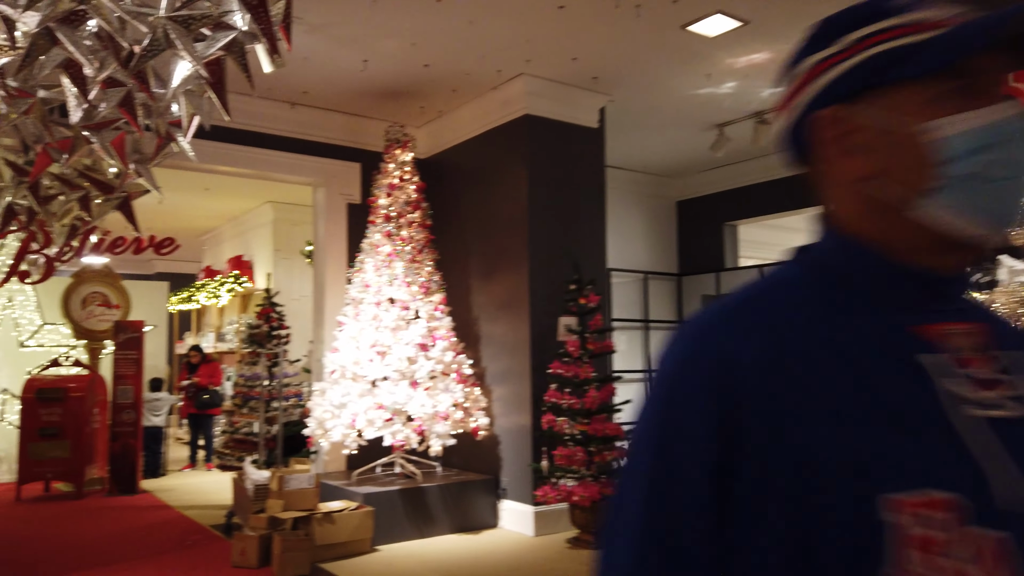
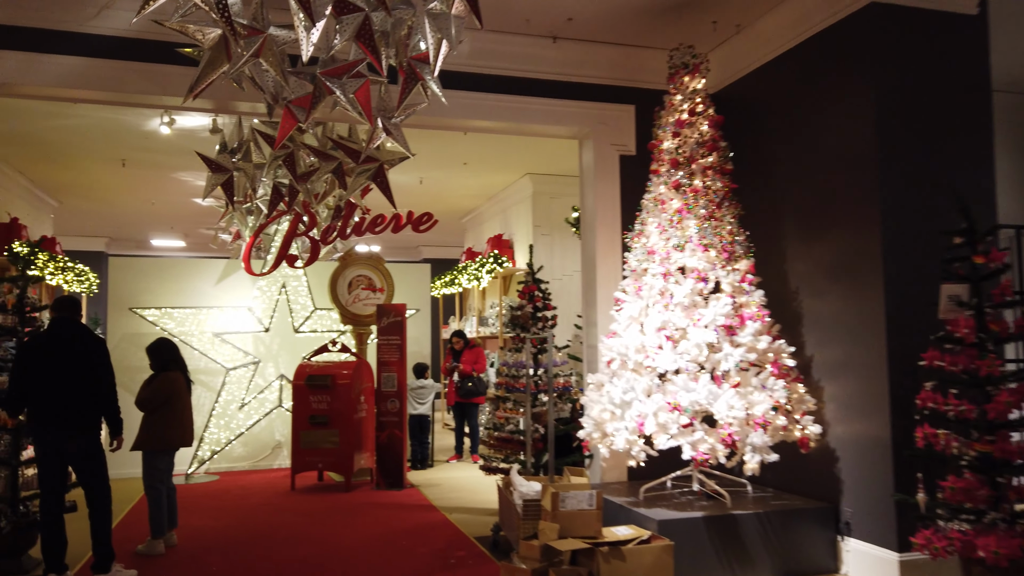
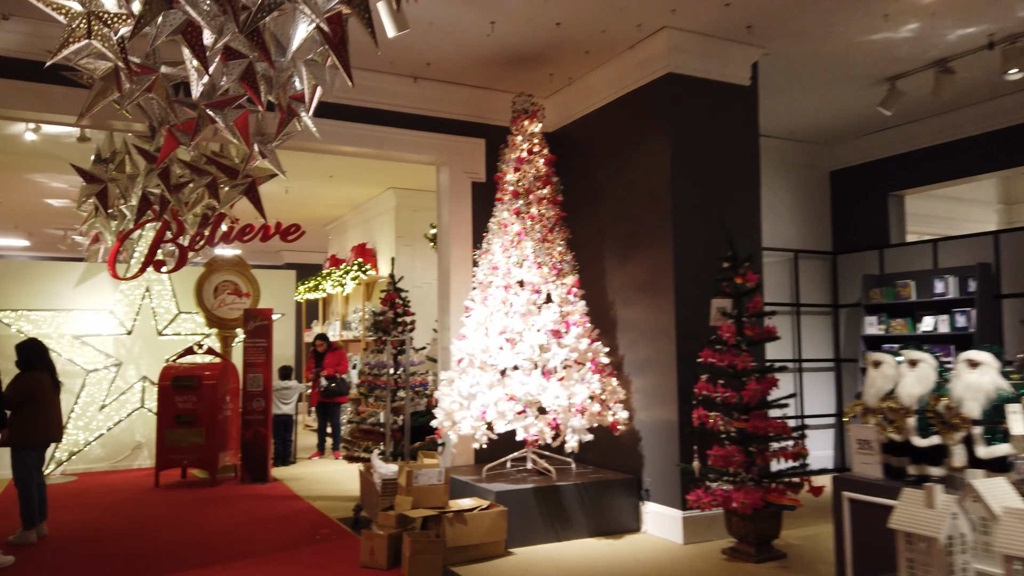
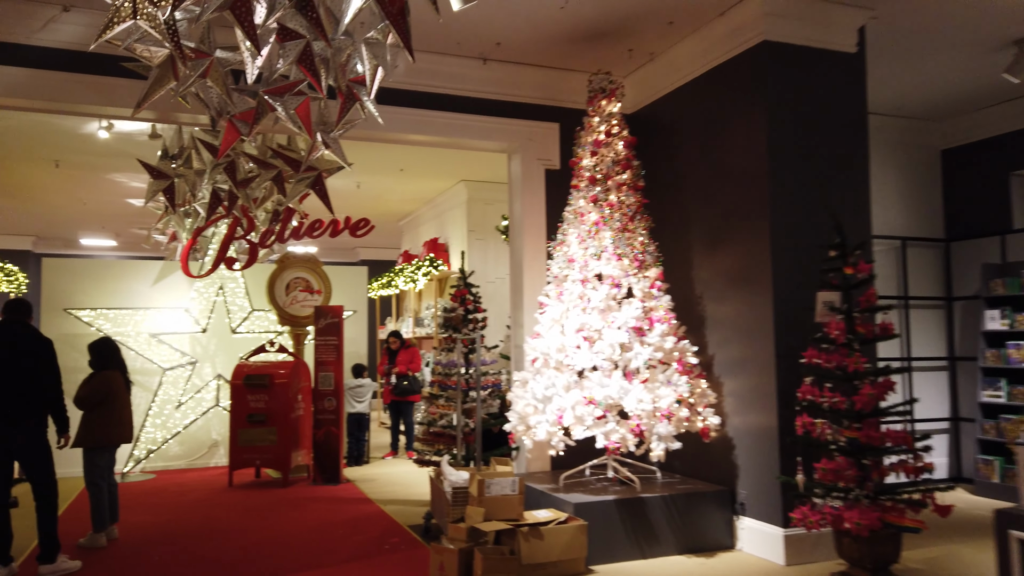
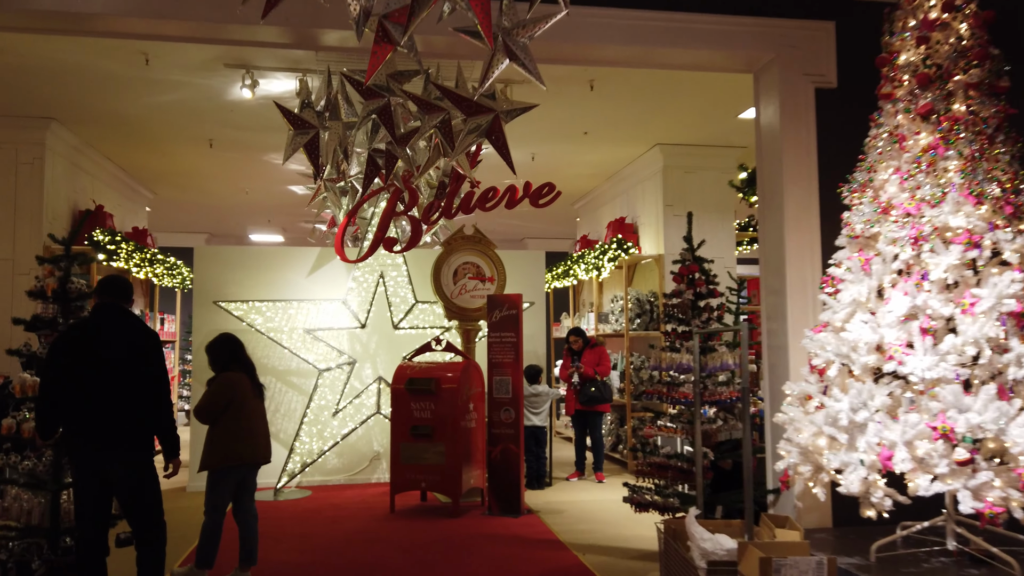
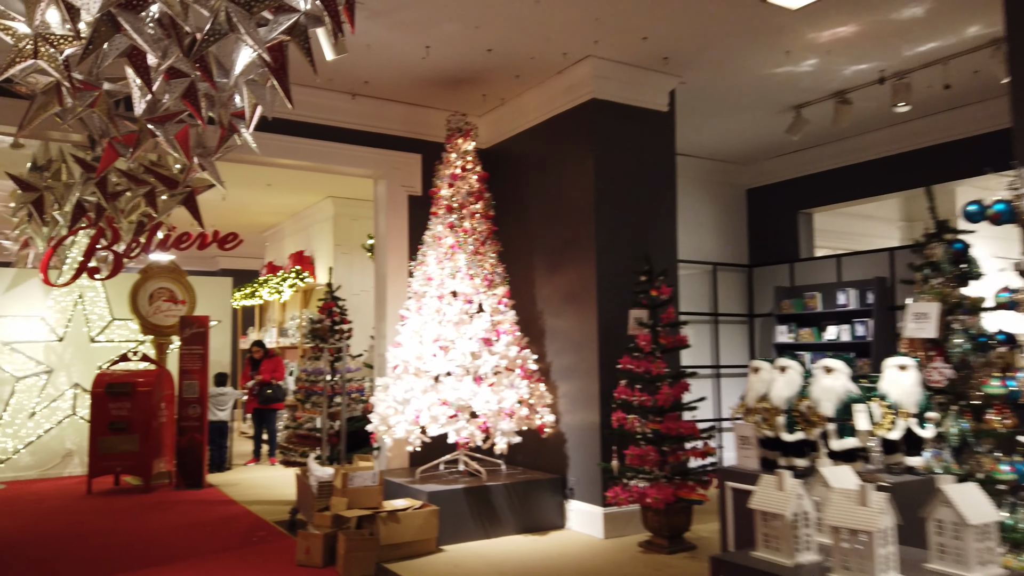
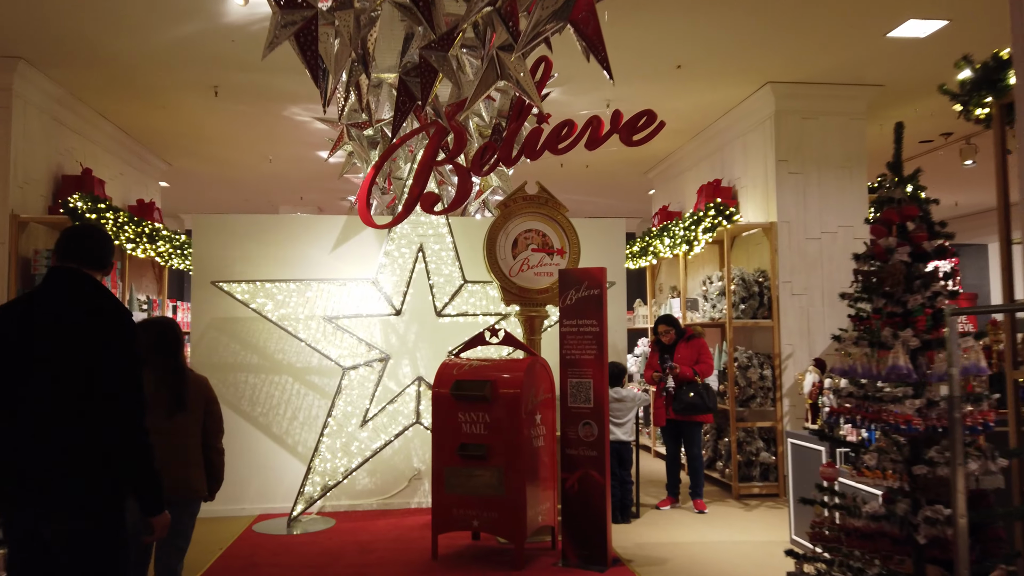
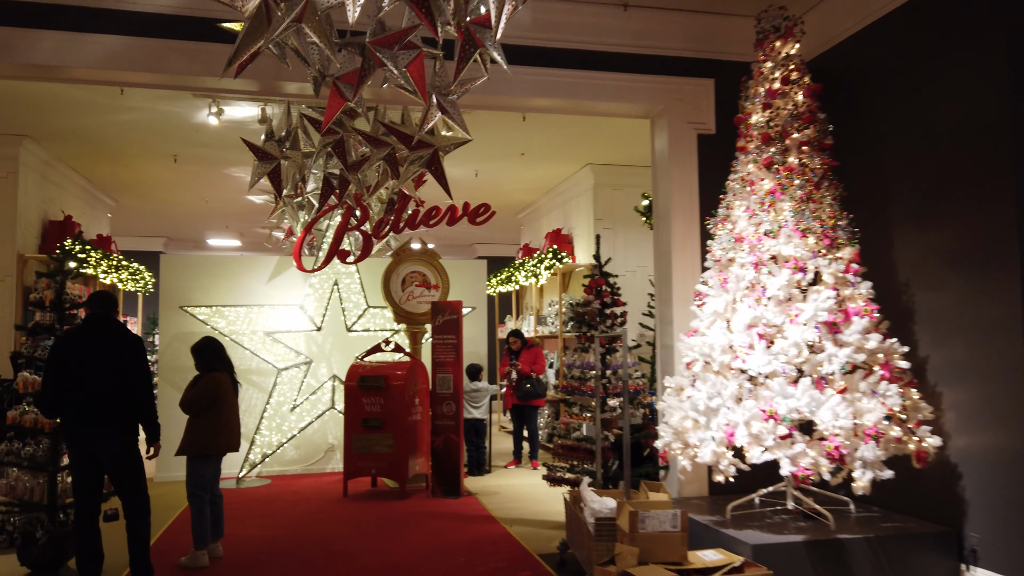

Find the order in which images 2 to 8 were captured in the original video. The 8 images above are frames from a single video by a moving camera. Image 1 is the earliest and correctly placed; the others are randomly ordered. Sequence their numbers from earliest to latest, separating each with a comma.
6, 3, 4, 2, 8, 5, 7
